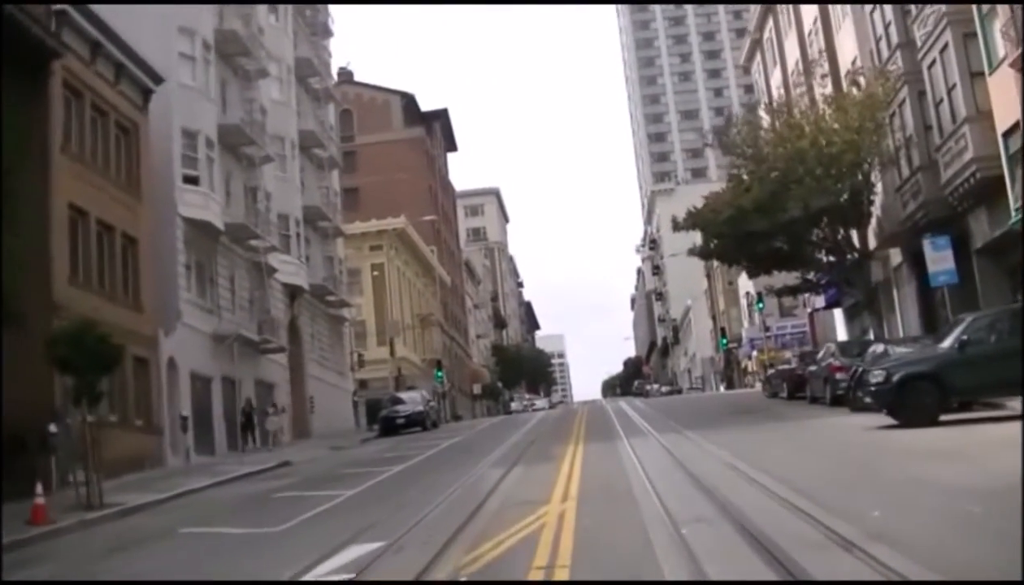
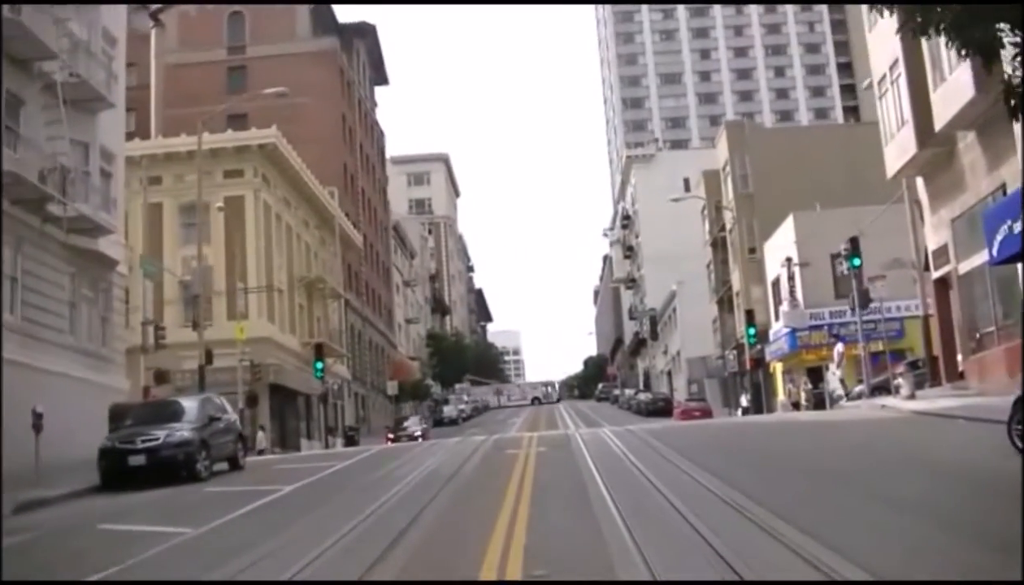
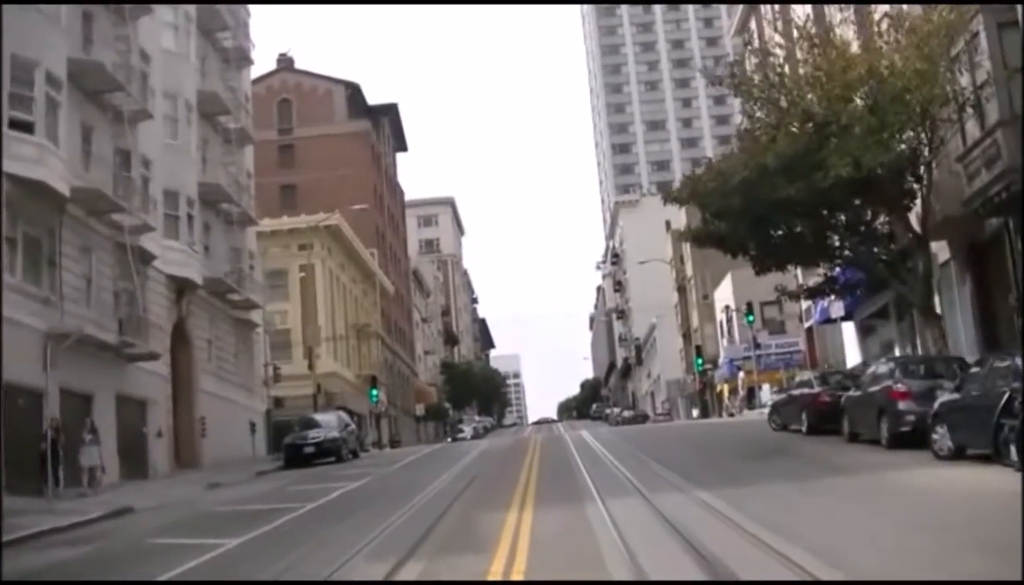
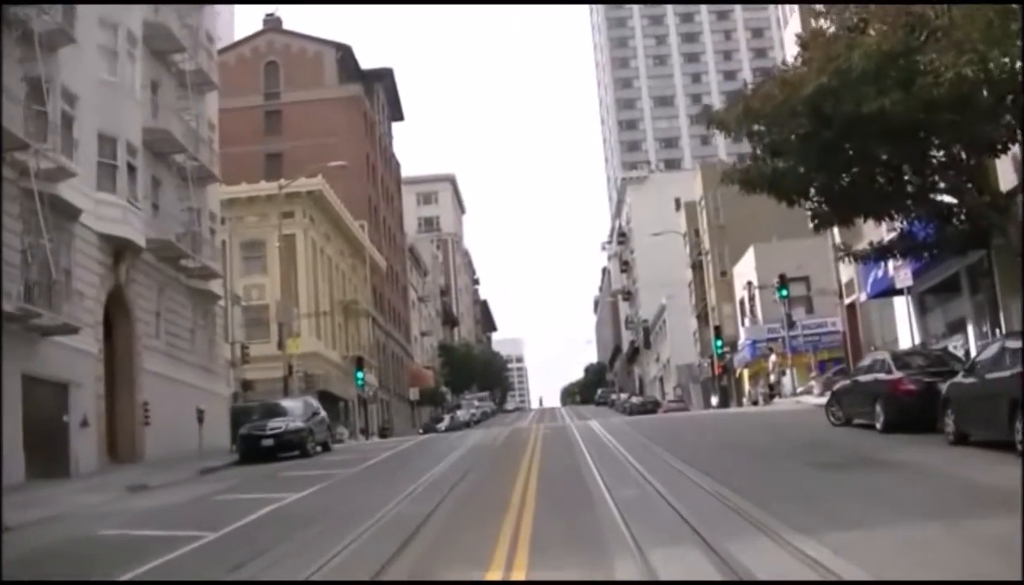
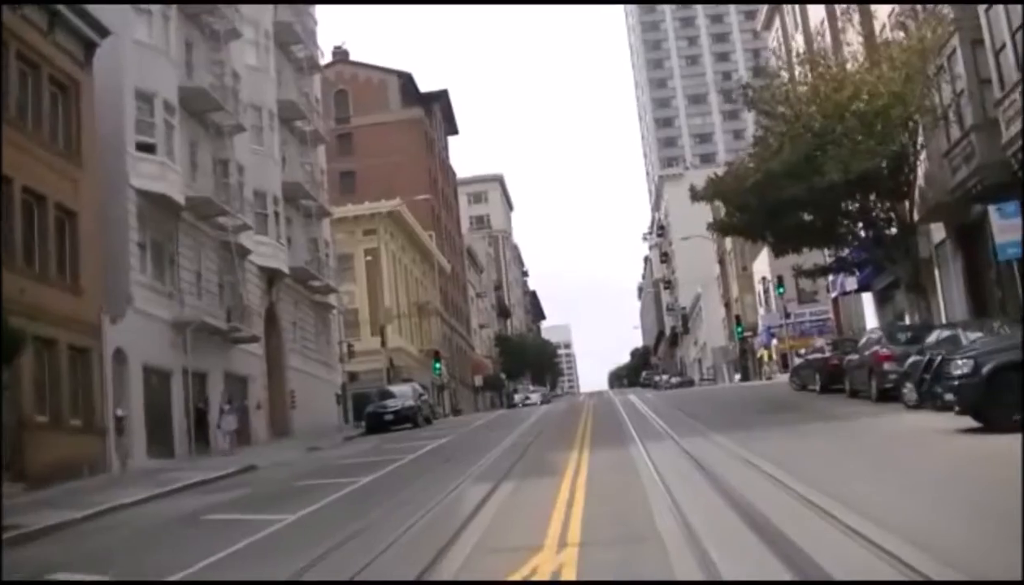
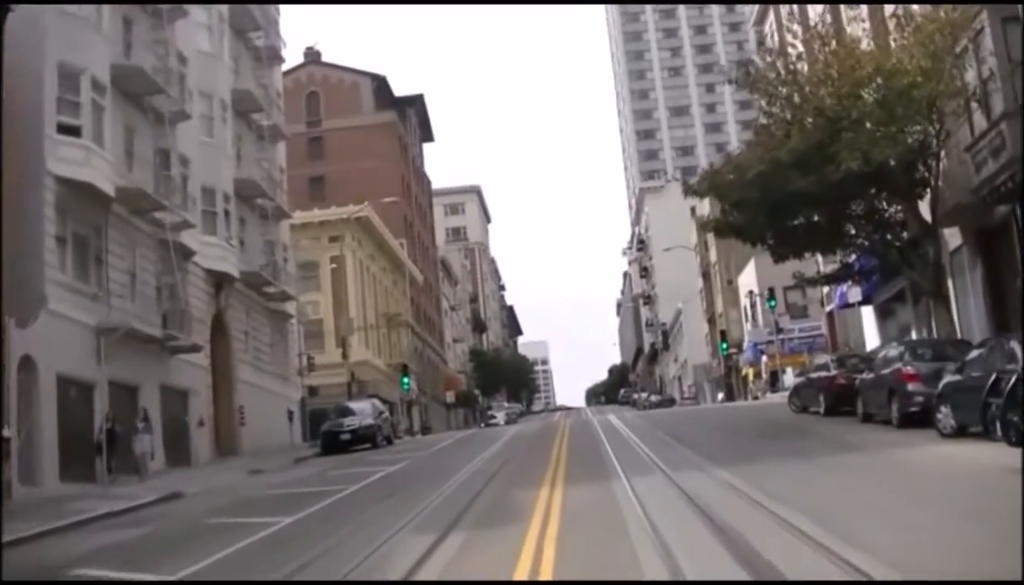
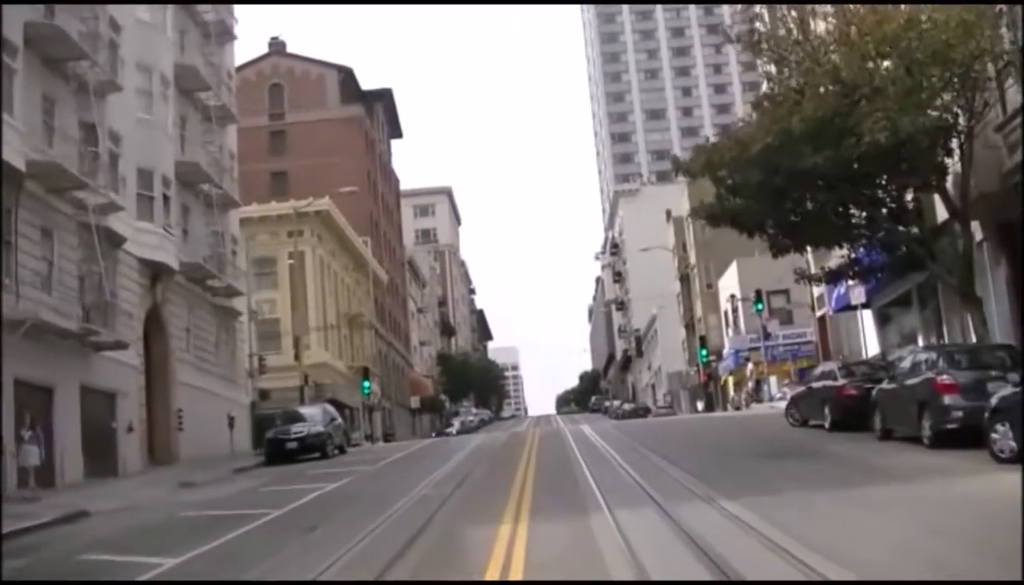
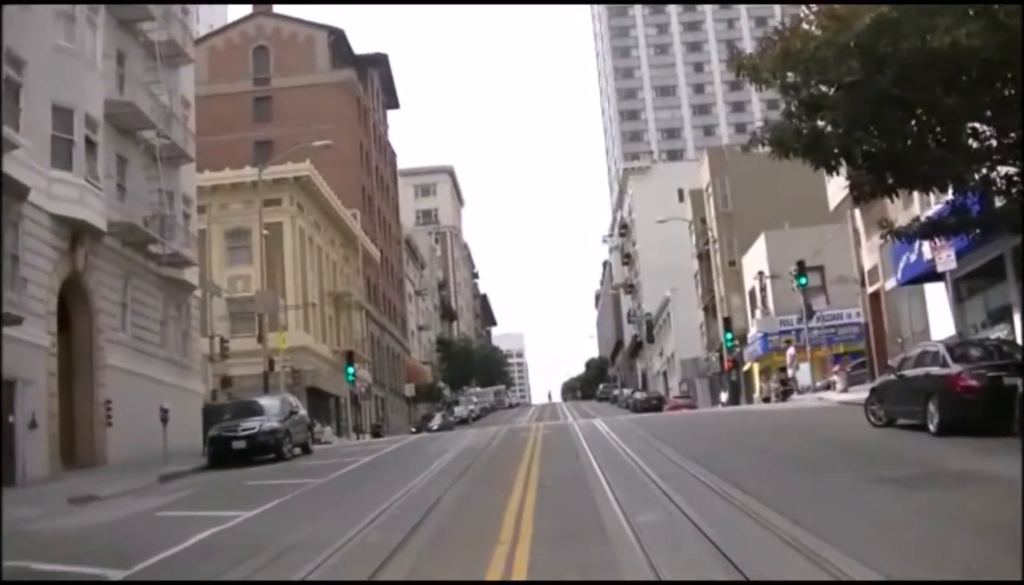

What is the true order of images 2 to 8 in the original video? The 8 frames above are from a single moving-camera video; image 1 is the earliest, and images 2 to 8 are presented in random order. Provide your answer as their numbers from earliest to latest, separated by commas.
5, 6, 3, 7, 4, 8, 2
